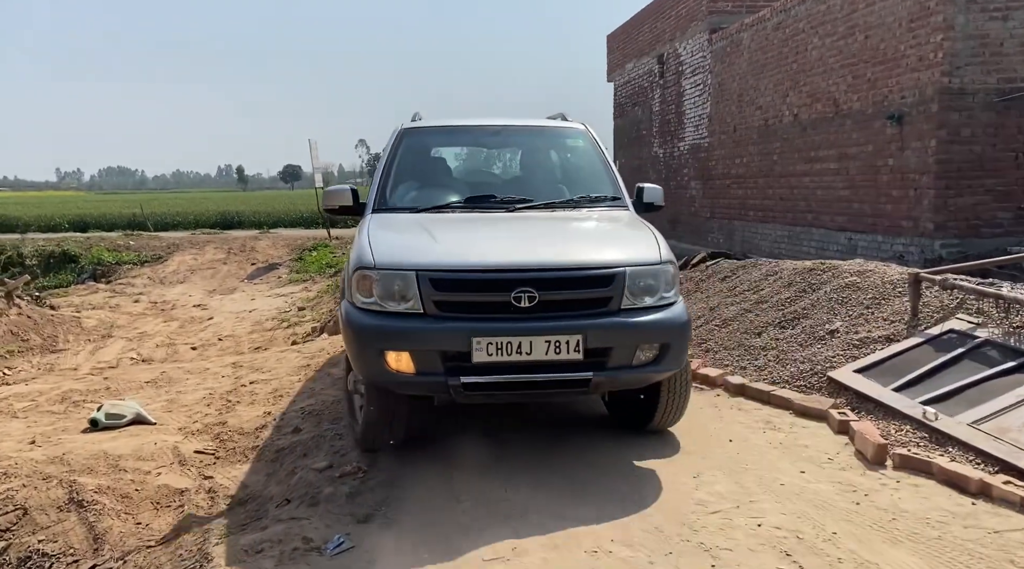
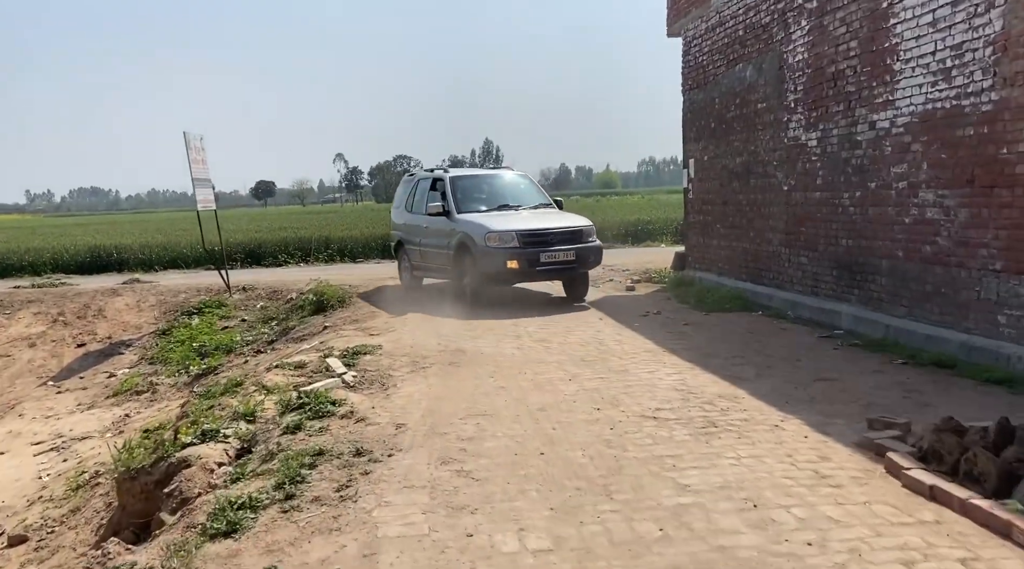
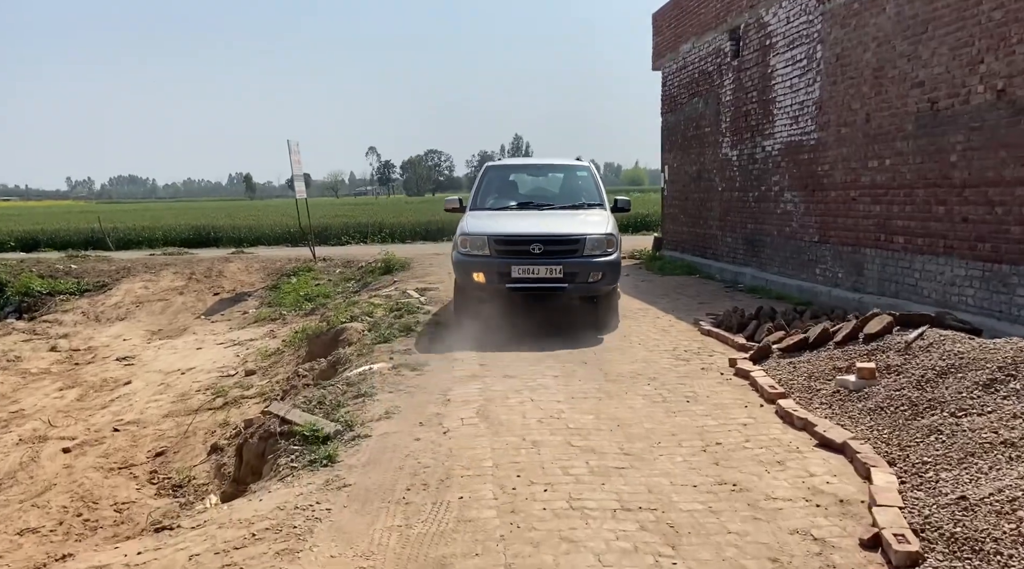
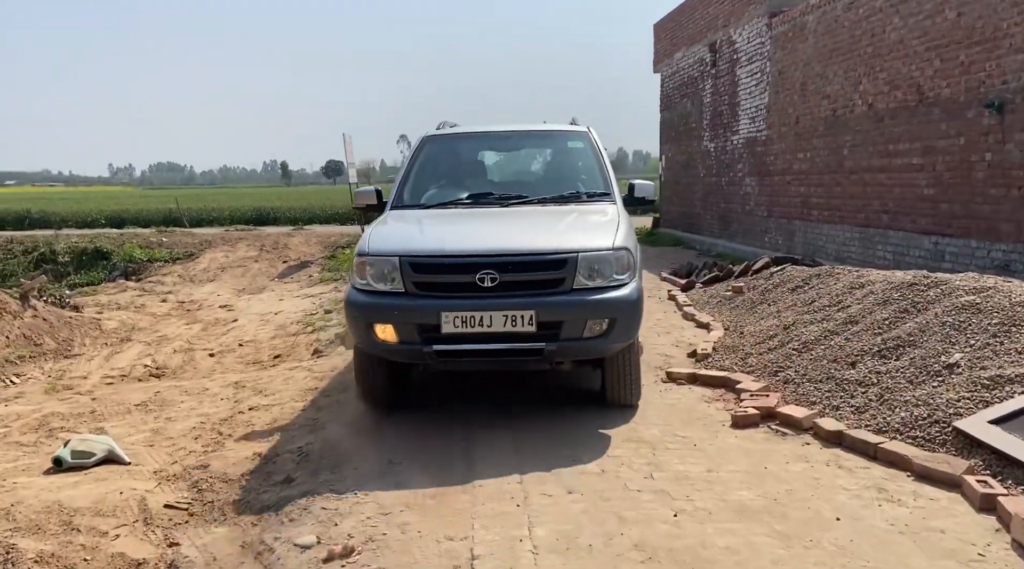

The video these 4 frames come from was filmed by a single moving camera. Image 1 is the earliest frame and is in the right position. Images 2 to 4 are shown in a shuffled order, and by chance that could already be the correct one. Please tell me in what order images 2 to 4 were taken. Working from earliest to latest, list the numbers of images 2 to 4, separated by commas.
4, 3, 2
